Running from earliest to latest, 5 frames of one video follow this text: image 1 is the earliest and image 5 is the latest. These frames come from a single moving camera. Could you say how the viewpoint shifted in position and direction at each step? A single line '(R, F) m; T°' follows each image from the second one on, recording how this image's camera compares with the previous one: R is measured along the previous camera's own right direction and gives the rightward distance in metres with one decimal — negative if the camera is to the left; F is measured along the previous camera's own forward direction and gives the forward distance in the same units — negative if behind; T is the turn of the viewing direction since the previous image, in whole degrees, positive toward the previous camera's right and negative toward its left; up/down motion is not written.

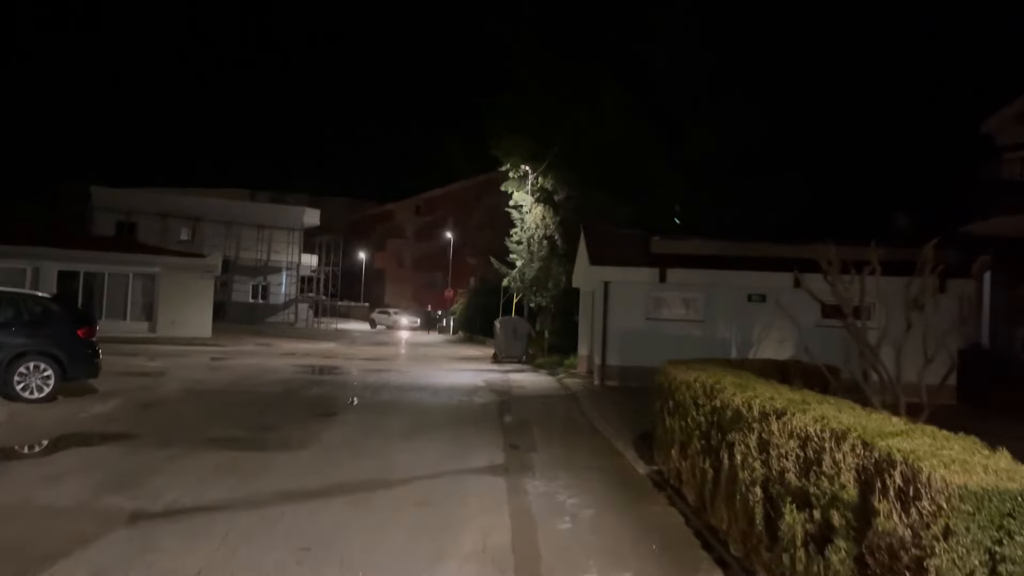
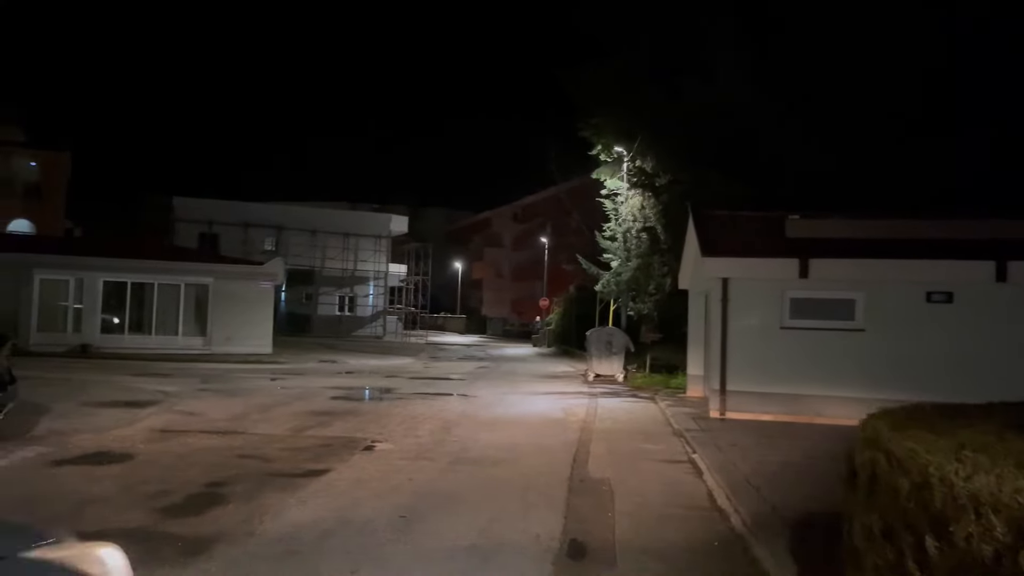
(+0.4, +5.1) m; -7°
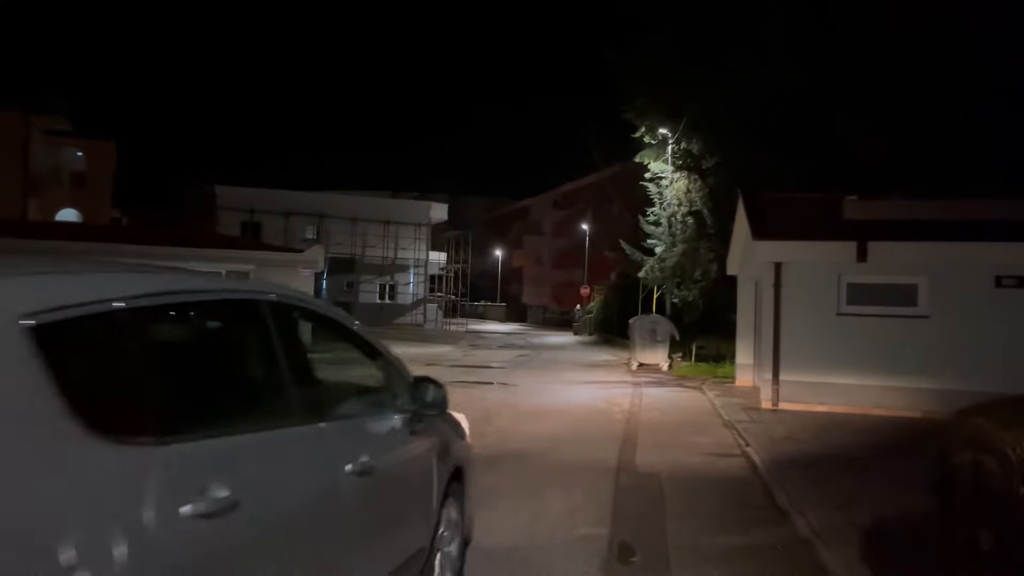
(0.0, +0.5) m; -3°
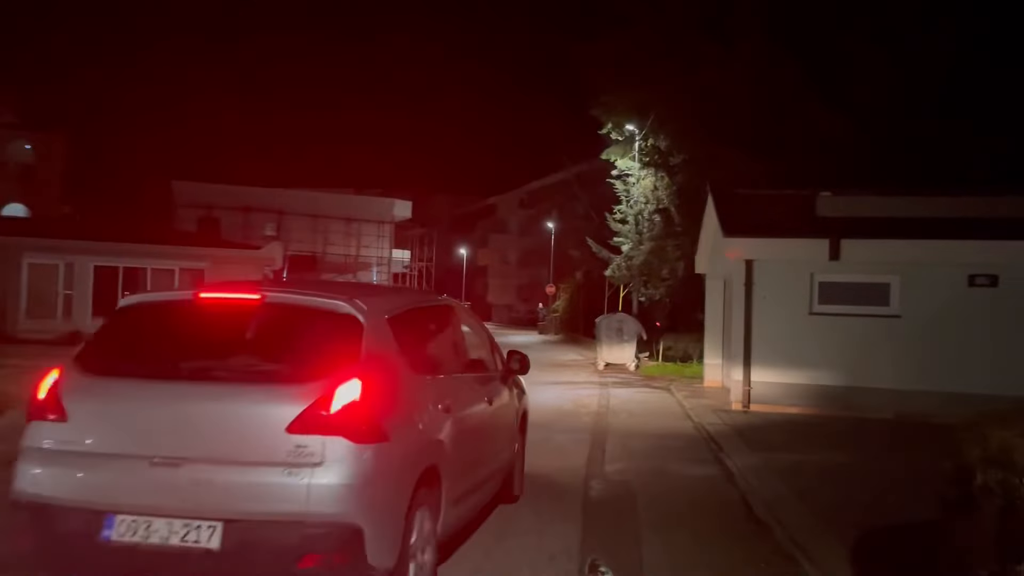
(0.0, +0.6) m; +2°
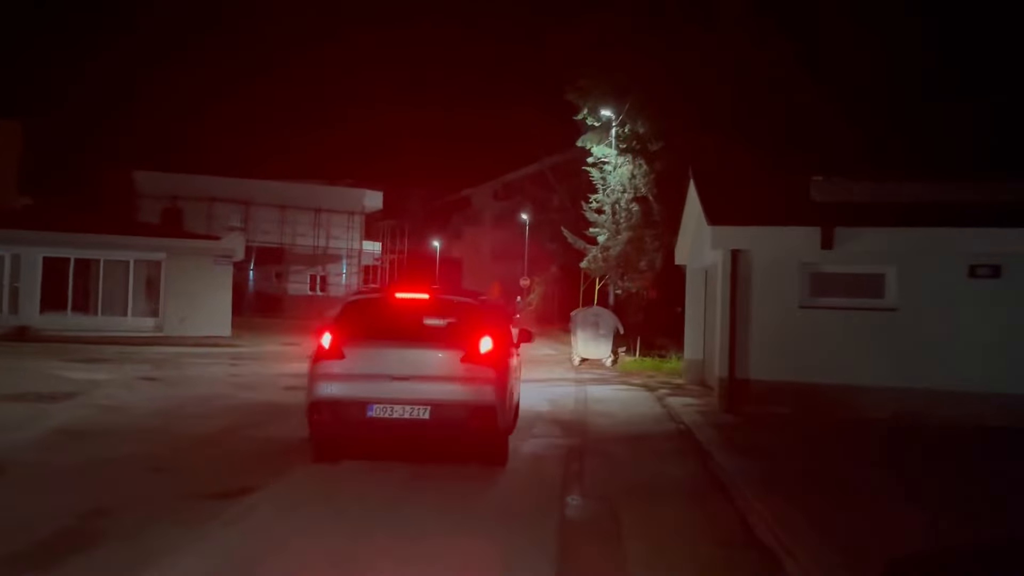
(+0.1, +1.1) m; +2°
